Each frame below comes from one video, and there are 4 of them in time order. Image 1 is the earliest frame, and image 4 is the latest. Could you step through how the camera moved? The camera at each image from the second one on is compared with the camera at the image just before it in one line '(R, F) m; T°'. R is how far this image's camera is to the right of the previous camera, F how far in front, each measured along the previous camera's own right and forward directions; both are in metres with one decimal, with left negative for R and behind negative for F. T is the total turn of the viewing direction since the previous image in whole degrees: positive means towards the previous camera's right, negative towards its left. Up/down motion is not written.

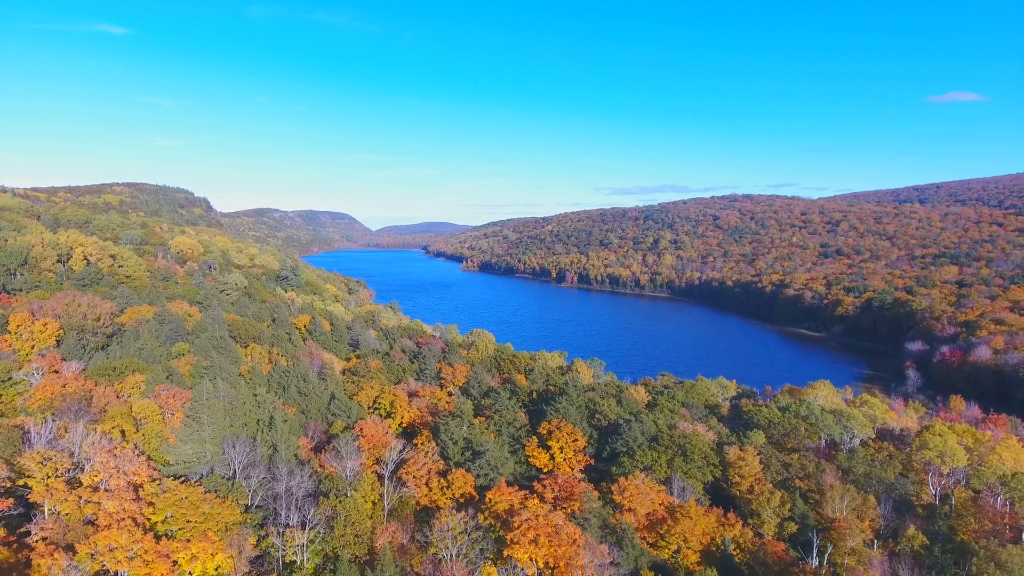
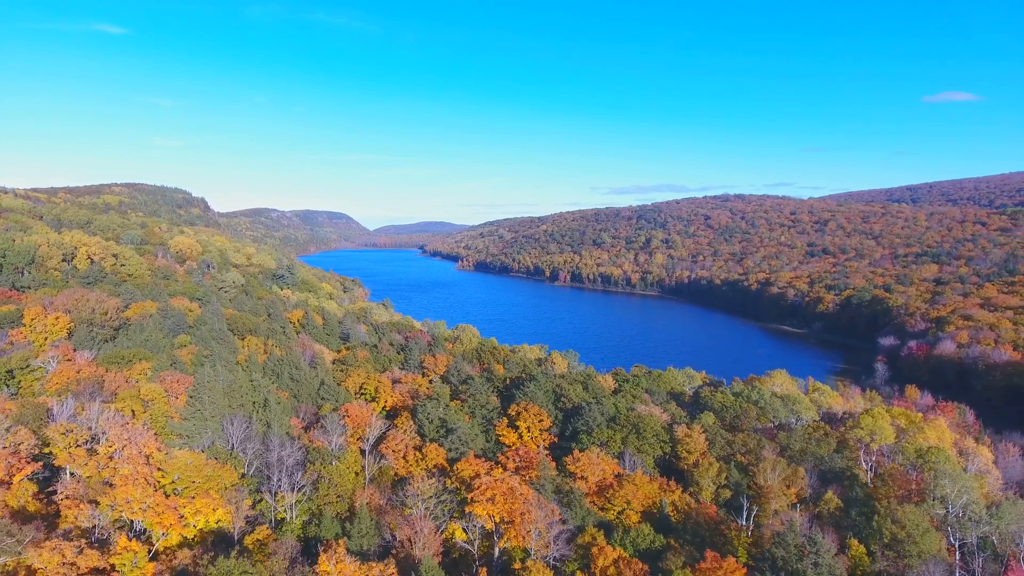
(+1.5, -2.7) m; 0°
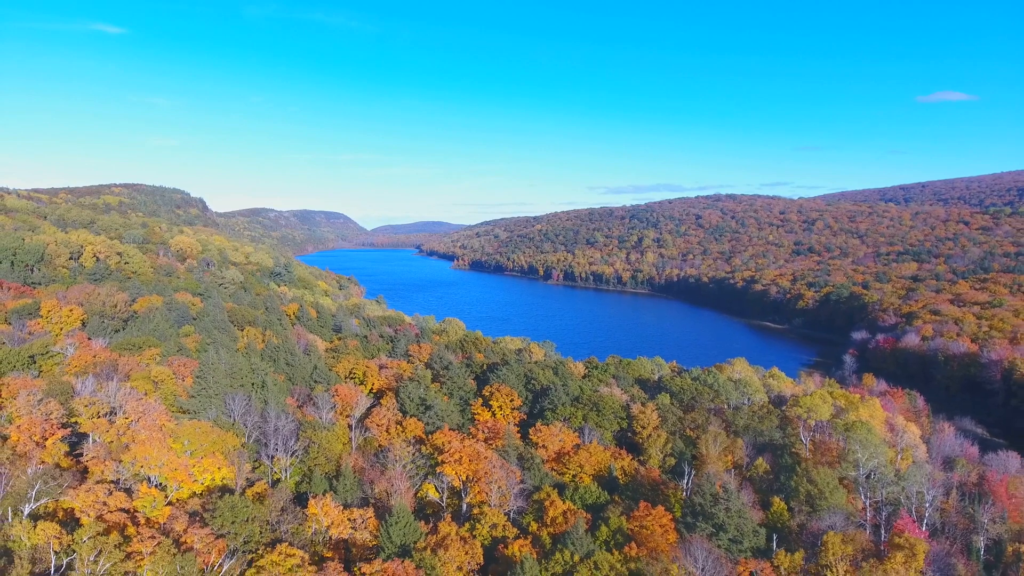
(+1.5, -3.1) m; 0°
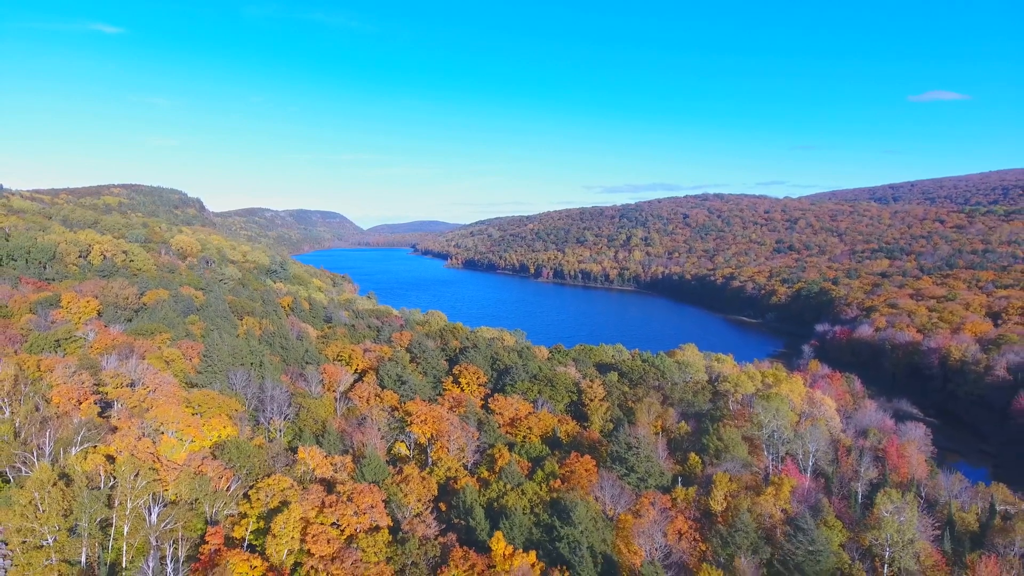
(+2.2, -4.6) m; 0°
